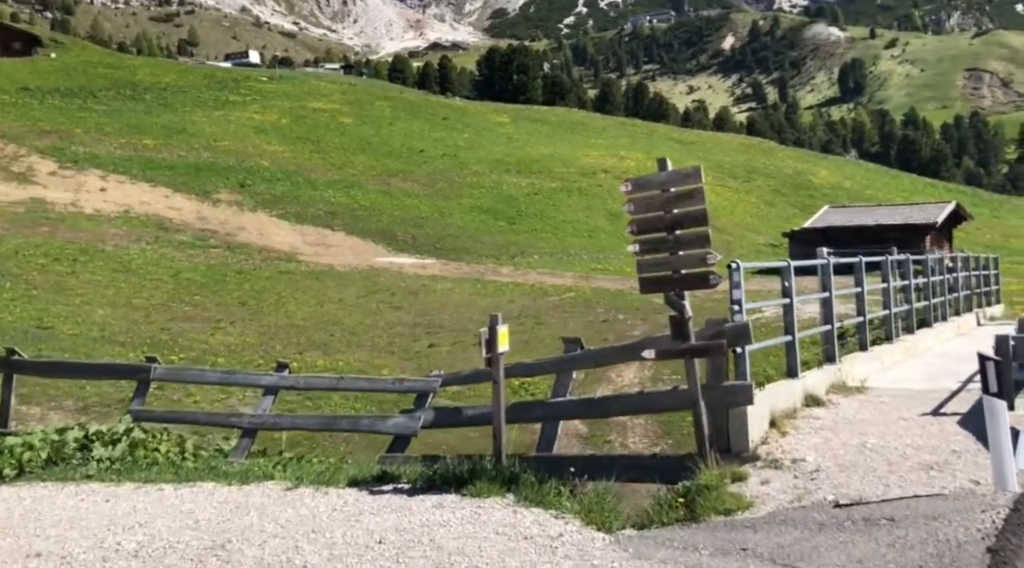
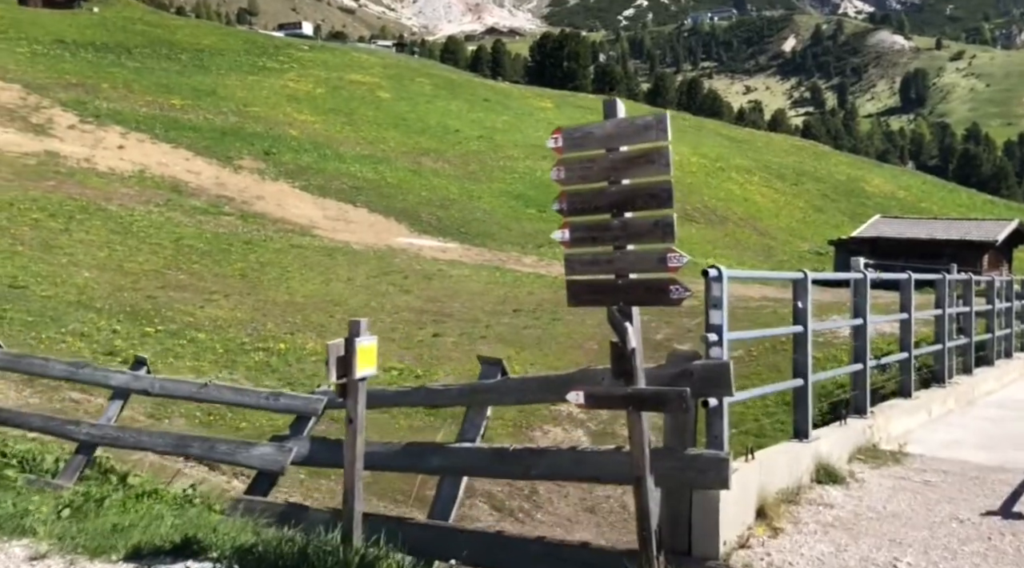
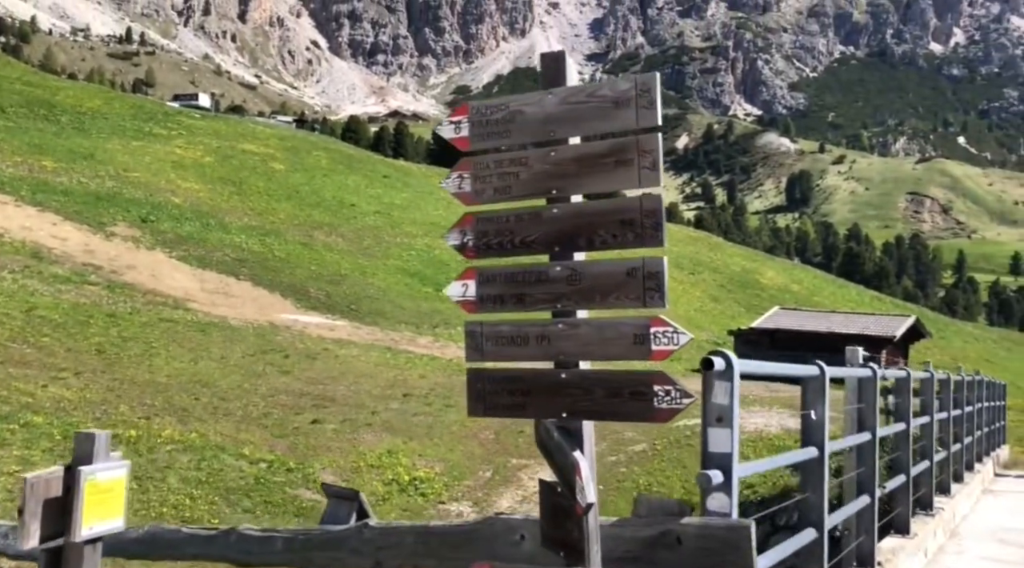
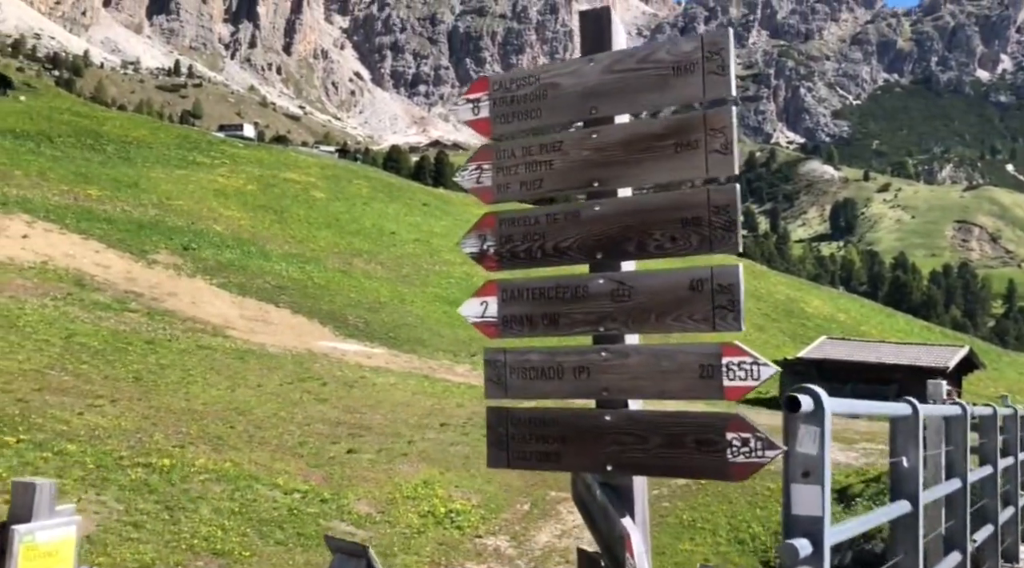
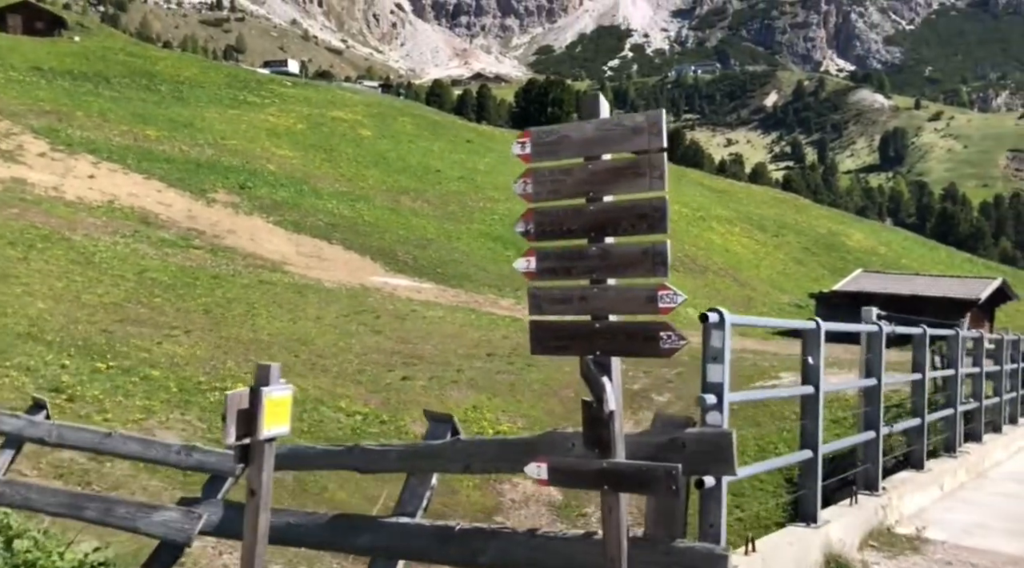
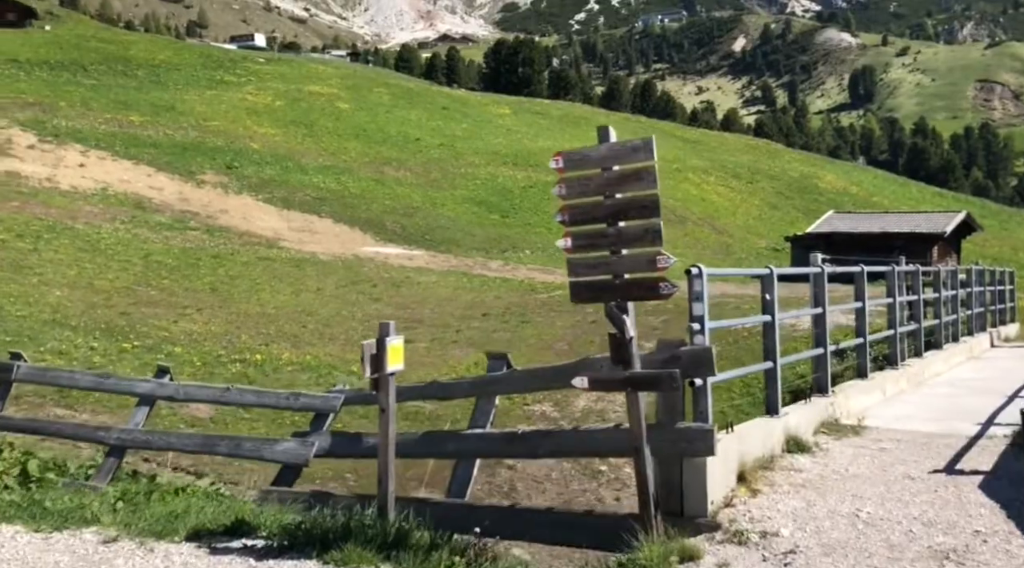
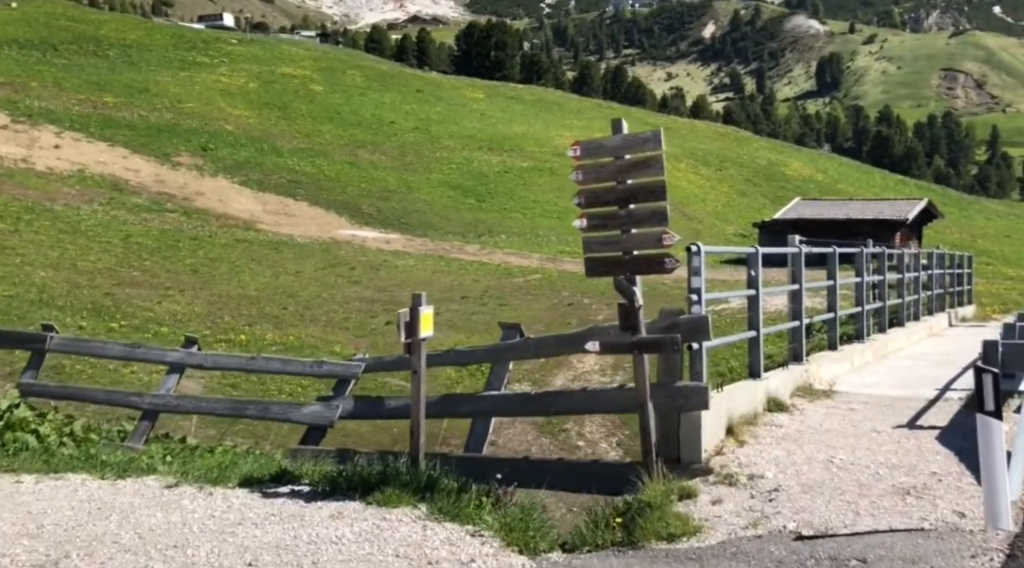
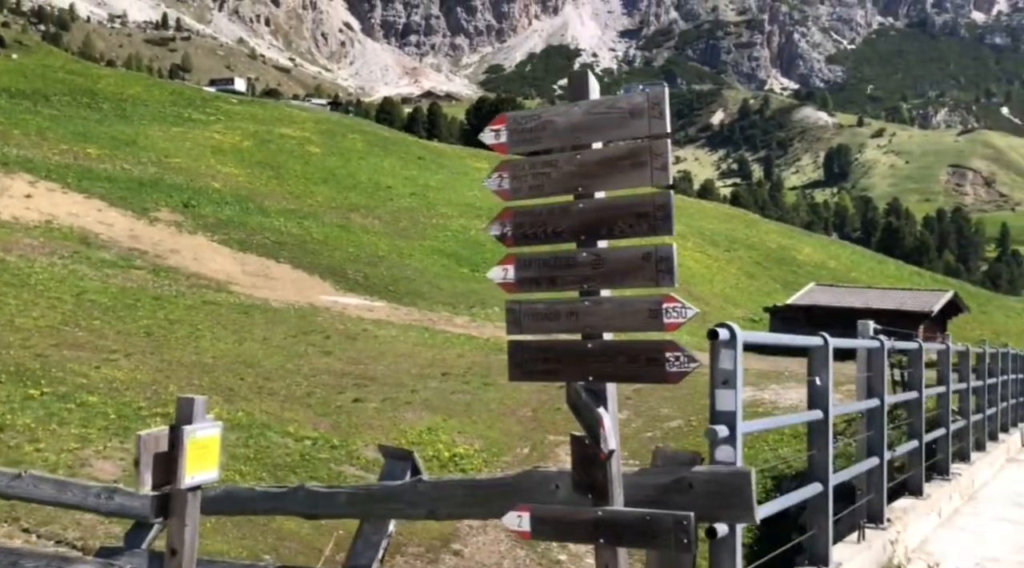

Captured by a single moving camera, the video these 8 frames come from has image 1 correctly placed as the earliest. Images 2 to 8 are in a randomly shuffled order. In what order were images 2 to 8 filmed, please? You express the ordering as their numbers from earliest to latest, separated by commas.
7, 6, 2, 5, 8, 3, 4
